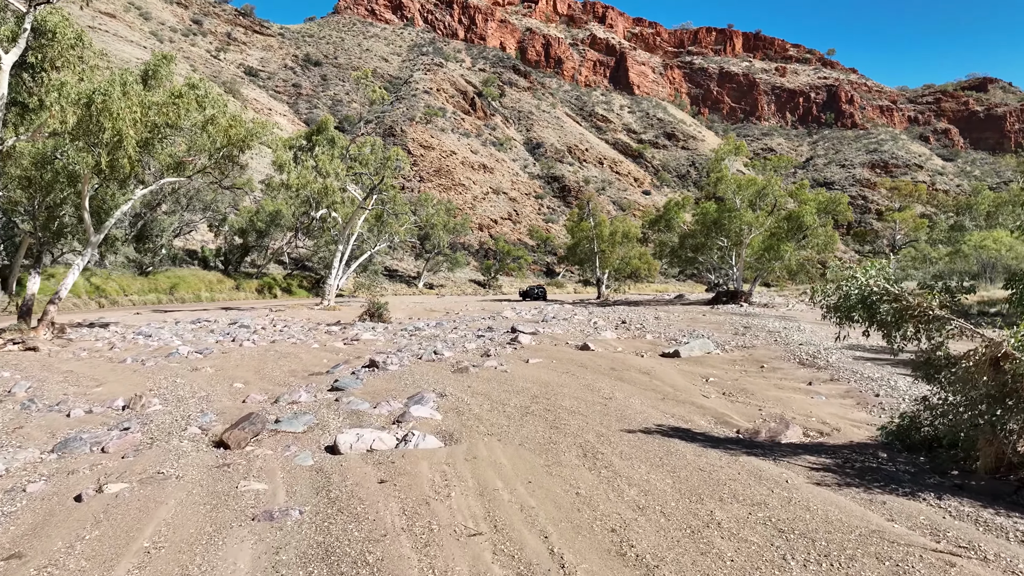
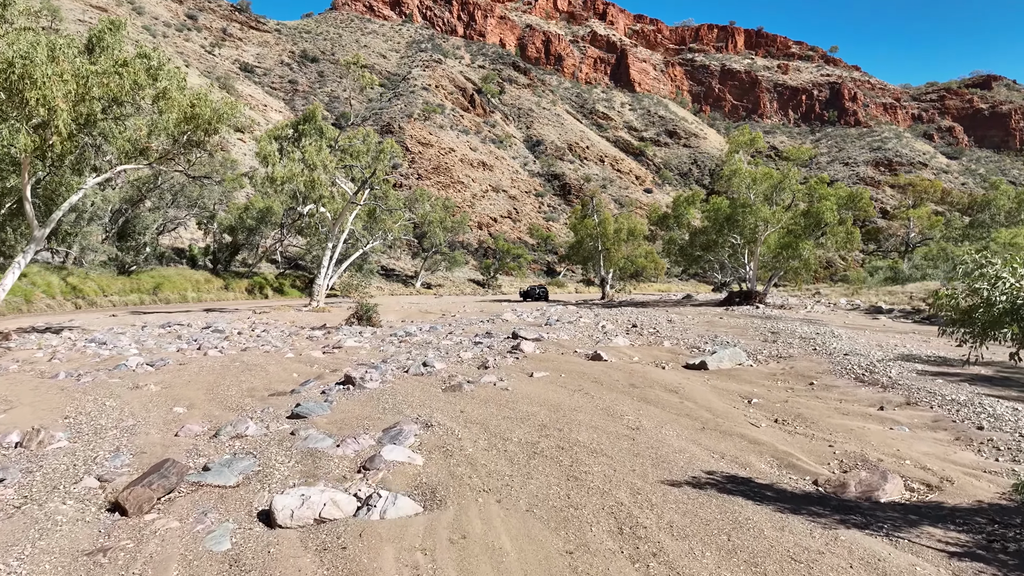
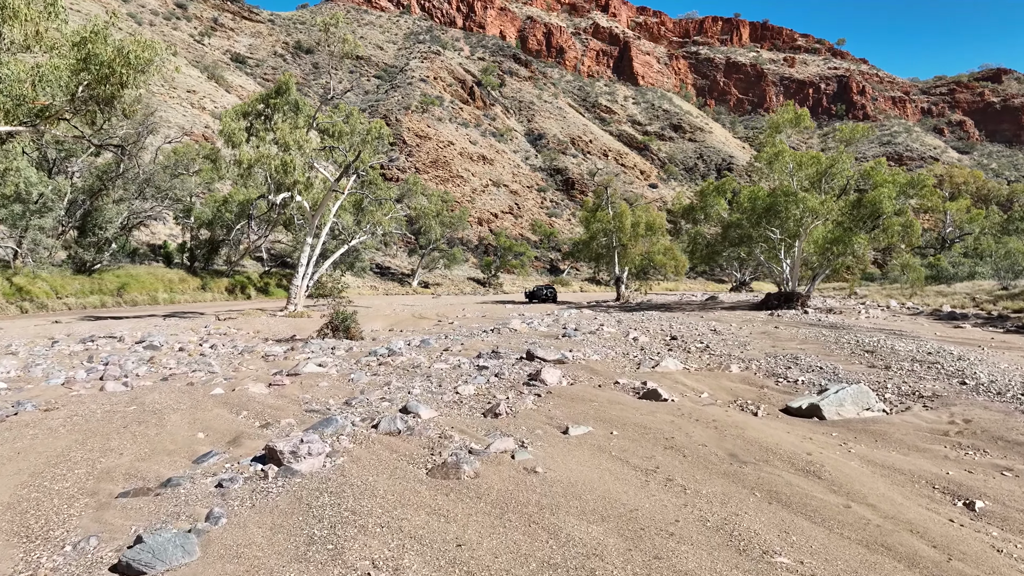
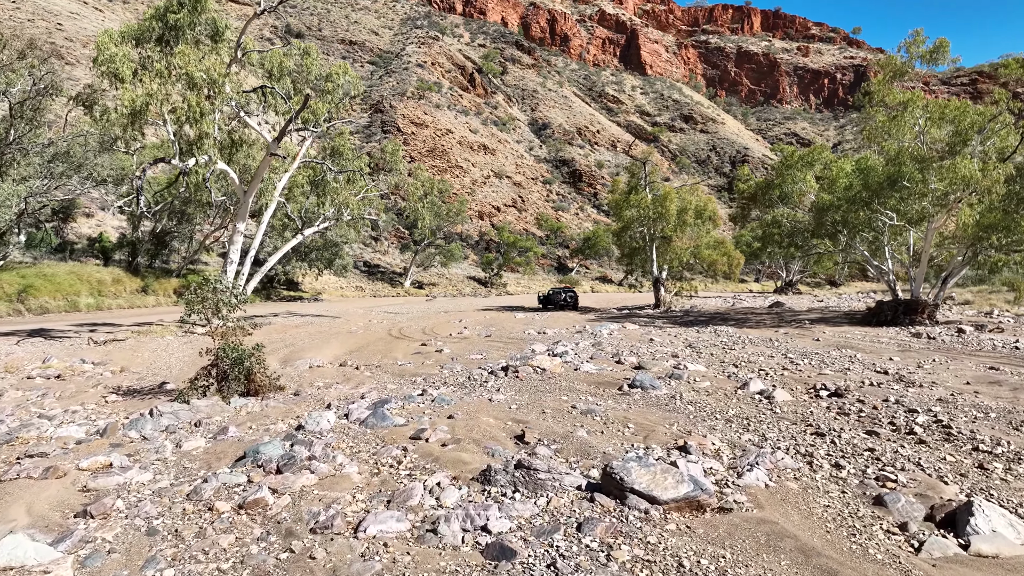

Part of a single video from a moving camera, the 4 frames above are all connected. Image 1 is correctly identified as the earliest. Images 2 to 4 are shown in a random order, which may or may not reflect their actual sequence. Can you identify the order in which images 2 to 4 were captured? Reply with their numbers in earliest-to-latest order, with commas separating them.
2, 3, 4
